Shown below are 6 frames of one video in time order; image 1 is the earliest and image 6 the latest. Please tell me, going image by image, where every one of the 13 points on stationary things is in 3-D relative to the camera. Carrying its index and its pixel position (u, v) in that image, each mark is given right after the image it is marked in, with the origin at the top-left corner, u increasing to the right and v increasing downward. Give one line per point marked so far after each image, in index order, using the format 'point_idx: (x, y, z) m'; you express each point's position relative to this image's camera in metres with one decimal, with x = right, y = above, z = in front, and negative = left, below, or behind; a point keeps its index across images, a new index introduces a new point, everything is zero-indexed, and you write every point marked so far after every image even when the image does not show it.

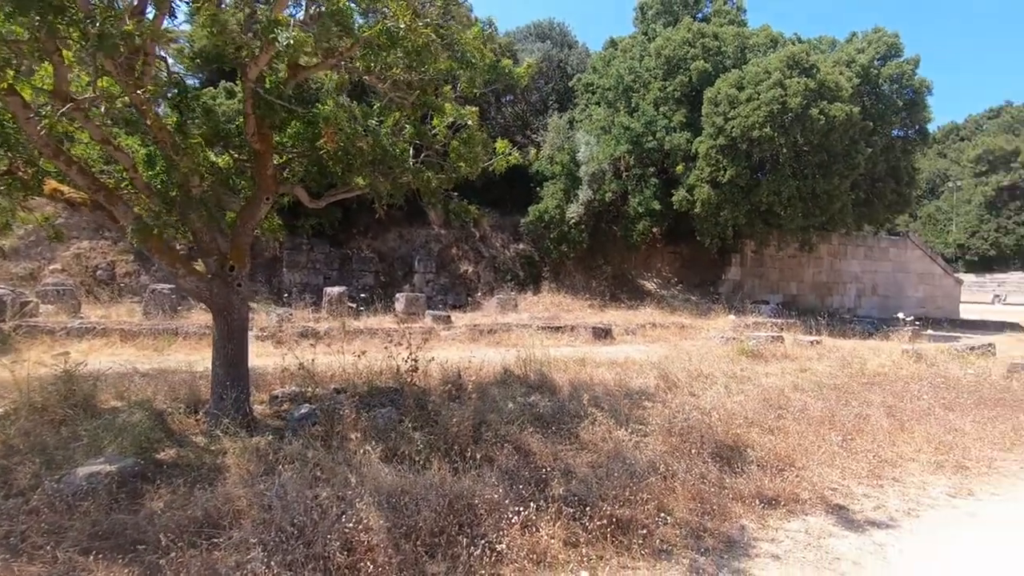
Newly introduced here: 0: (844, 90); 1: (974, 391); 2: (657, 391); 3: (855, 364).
0: (+10.1, +6.0, +16.4) m
1: (+6.8, -1.5, +8.0) m
2: (+1.9, -1.4, +7.2) m
3: (+6.5, -1.4, +10.2) m
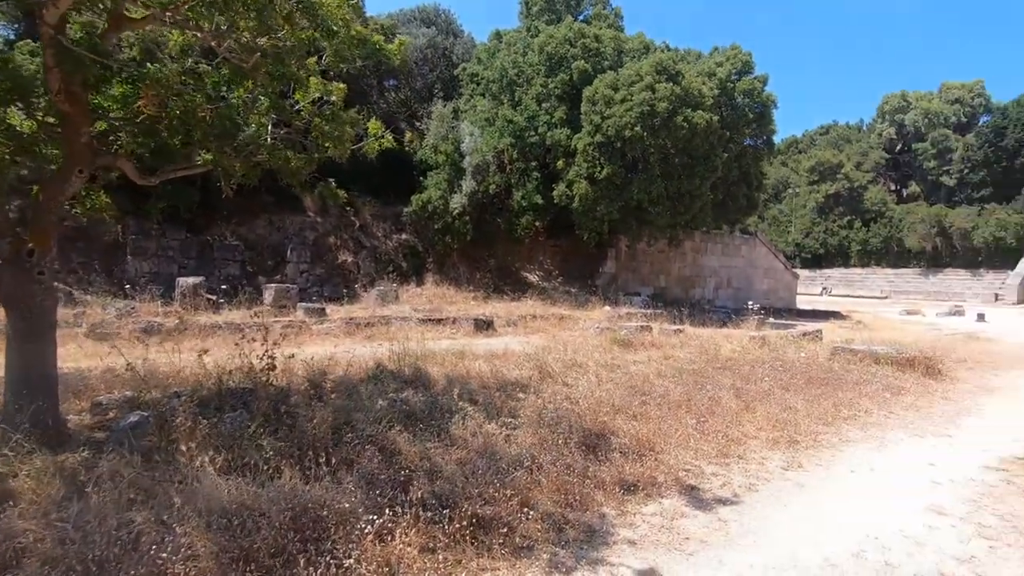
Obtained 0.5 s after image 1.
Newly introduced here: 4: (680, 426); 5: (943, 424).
0: (+6.4, +6.3, +17.9) m
1: (+4.9, -1.4, +9.0) m
2: (+0.3, -1.3, +7.3) m
3: (+4.1, -1.3, +11.2) m
4: (+1.7, -1.4, +5.6) m
5: (+5.1, -1.6, +6.4) m
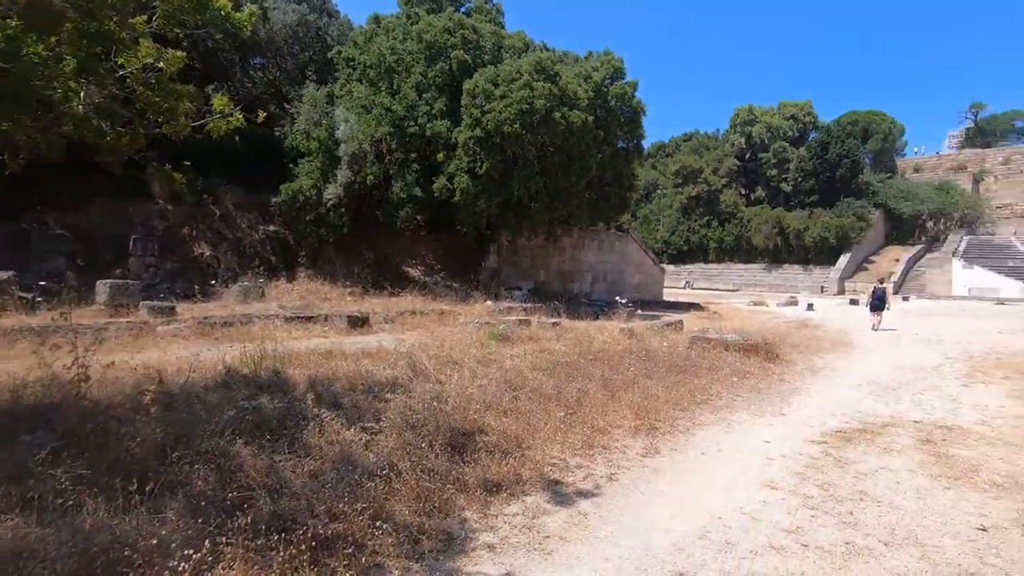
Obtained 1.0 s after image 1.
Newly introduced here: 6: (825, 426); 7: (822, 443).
0: (+2.4, +6.5, +18.5) m
1: (+2.8, -1.3, +9.6) m
2: (-1.4, -1.2, +6.9) m
3: (+1.5, -1.2, +11.6) m
4: (+0.4, -1.4, +5.6) m
5: (+3.5, -1.5, +7.2) m
6: (+3.5, -1.6, +6.1) m
7: (+3.2, -1.6, +5.5) m
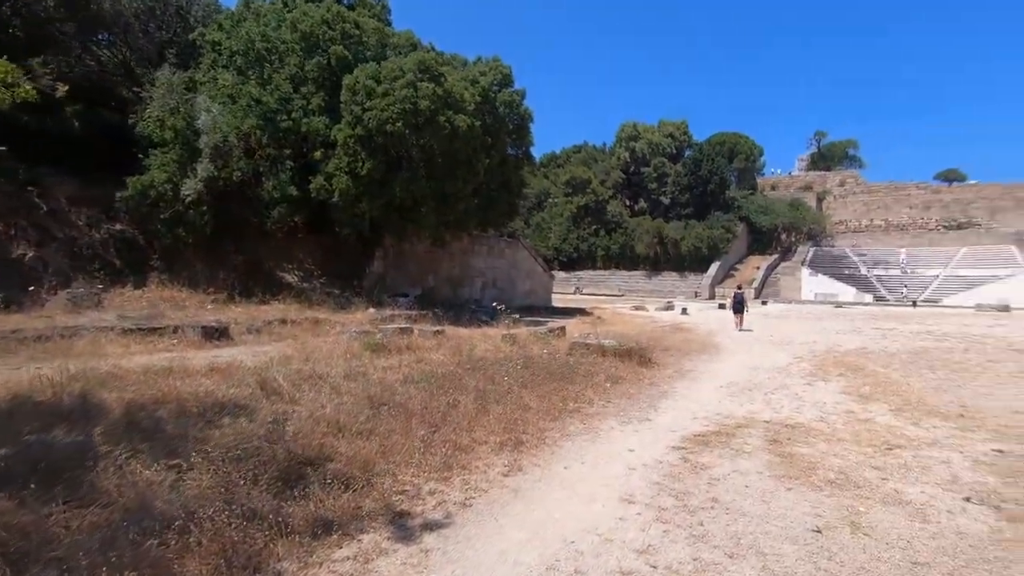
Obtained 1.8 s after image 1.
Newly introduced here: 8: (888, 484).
0: (-1.5, +6.3, +18.3) m
1: (+0.6, -1.4, +9.6) m
2: (-3.0, -1.3, +6.1) m
3: (-1.0, -1.3, +11.2) m
4: (-1.0, -1.4, +5.2) m
5: (+1.8, -1.6, +7.3) m
6: (+2.0, -1.6, +6.2) m
7: (+1.7, -1.7, +5.5) m
8: (+3.2, -1.7, +4.6) m
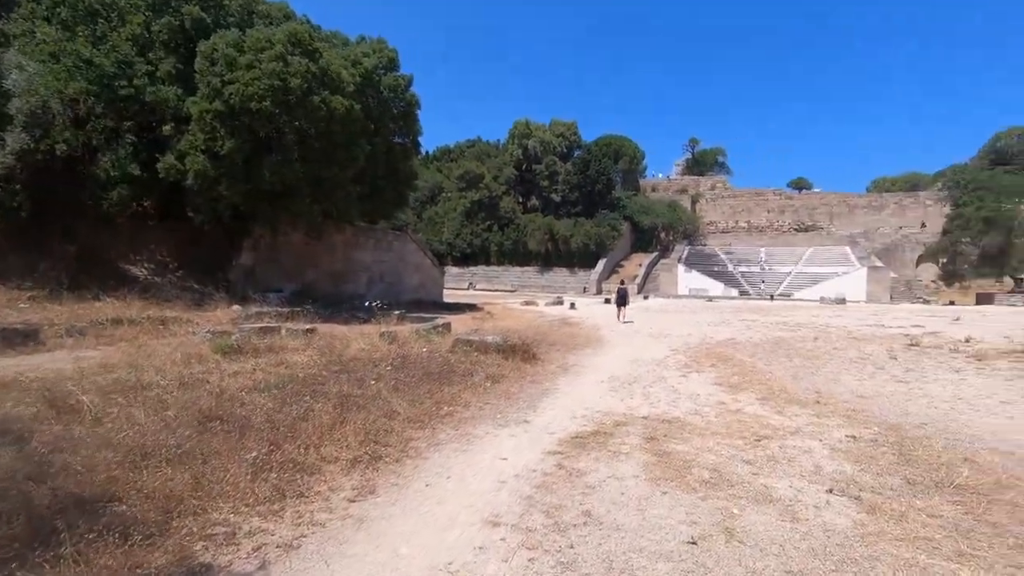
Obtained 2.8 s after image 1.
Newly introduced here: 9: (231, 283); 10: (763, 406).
0: (-5.2, +6.4, +16.9) m
1: (-1.5, -1.3, +8.8) m
2: (-4.3, -1.2, +4.8) m
3: (-3.3, -1.2, +10.2) m
4: (-2.2, -1.4, +4.2) m
5: (+0.2, -1.5, +6.8) m
6: (+0.6, -1.6, +5.8) m
7: (+0.4, -1.6, +5.1) m
8: (+2.1, -1.6, +4.5) m
9: (-10.0, +0.2, +19.0) m
10: (+3.4, -1.6, +7.2) m
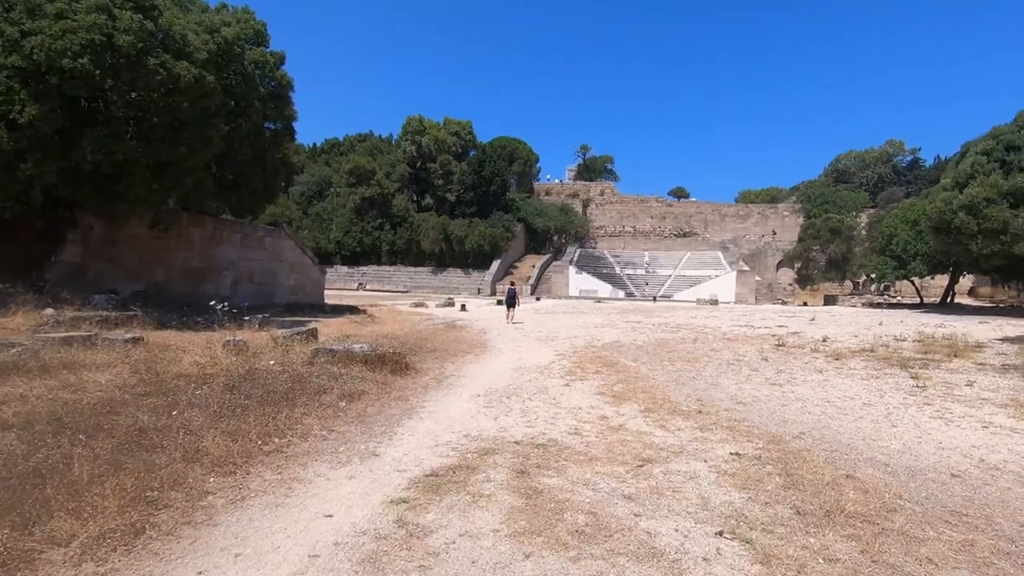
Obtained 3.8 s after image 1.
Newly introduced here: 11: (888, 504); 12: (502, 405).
0: (-8.6, +6.4, +14.6) m
1: (-3.4, -1.3, +7.3) m
2: (-5.4, -1.2, +2.8) m
3: (-5.5, -1.2, +8.3) m
4: (-3.2, -1.4, +2.7) m
5: (-1.4, -1.6, +5.7) m
6: (-0.8, -1.6, +4.8) m
7: (-0.8, -1.6, +4.1) m
8: (+0.9, -1.6, +3.8) m
9: (-13.6, +0.2, +15.7) m
10: (+1.7, -1.6, +6.7) m
11: (+3.0, -1.7, +4.3) m
12: (-0.1, -1.6, +7.4) m
